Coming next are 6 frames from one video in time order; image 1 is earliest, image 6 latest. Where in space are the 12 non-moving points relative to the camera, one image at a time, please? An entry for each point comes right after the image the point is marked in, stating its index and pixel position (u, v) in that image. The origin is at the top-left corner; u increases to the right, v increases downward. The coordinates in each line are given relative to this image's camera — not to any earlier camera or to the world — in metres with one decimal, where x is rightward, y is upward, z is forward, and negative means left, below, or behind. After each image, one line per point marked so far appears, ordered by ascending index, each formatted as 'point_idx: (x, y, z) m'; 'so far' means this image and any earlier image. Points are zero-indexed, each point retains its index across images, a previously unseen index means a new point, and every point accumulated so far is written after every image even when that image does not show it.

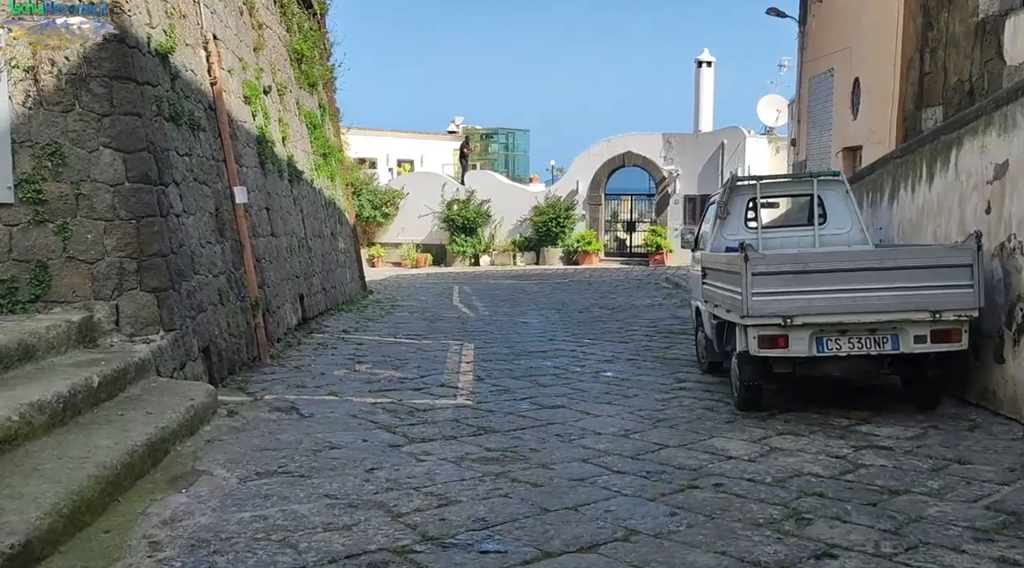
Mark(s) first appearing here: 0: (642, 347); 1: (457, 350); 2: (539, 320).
0: (+1.5, -0.7, +10.6) m
1: (-0.6, -0.7, +10.1) m
2: (+0.4, -0.6, +13.8) m
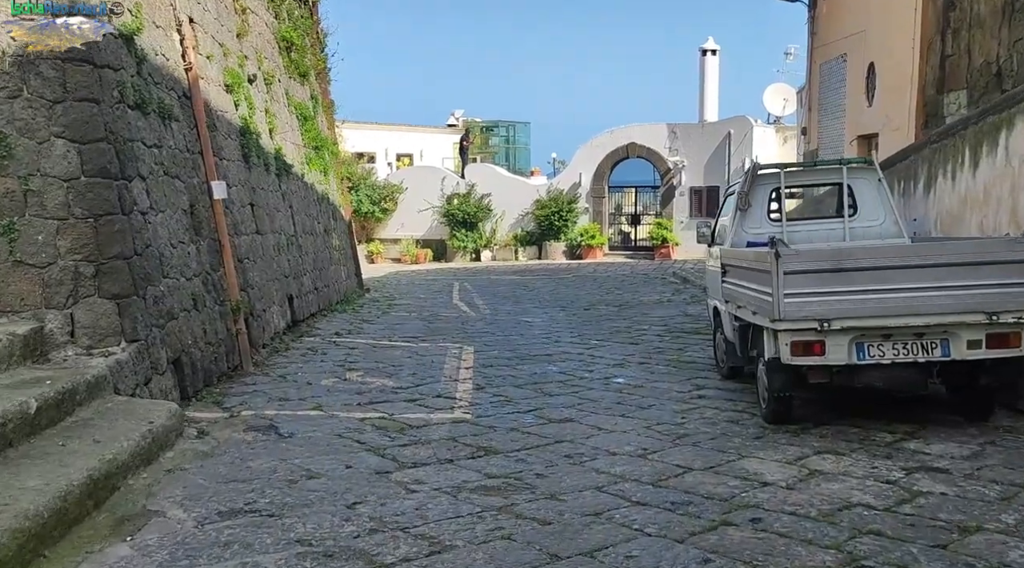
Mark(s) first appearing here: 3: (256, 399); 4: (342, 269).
0: (+1.5, -0.7, +10.0) m
1: (-0.6, -0.7, +9.4) m
2: (+0.4, -0.5, +13.2) m
3: (-1.9, -0.8, +6.8) m
4: (-2.8, +0.2, +15.3) m
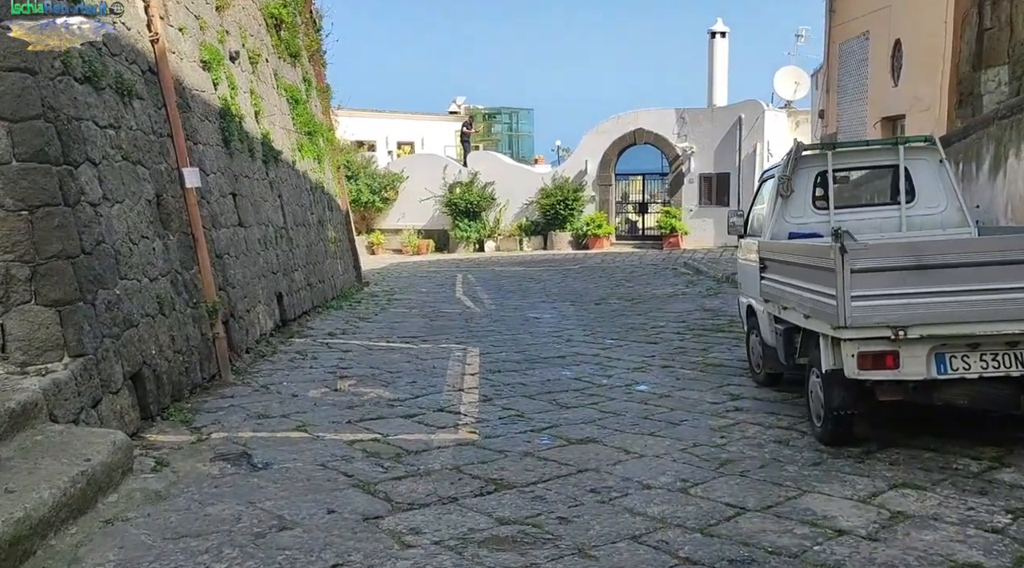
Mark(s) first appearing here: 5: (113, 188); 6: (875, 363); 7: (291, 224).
0: (+1.6, -0.7, +9.1) m
1: (-0.5, -0.7, +8.6) m
2: (+0.5, -0.4, +12.3) m
3: (-1.8, -0.8, +5.9) m
4: (-2.7, +0.3, +14.5) m
5: (-2.4, +0.6, +5.5) m
6: (+1.8, -0.4, +4.5) m
7: (-2.7, +0.7, +11.0) m
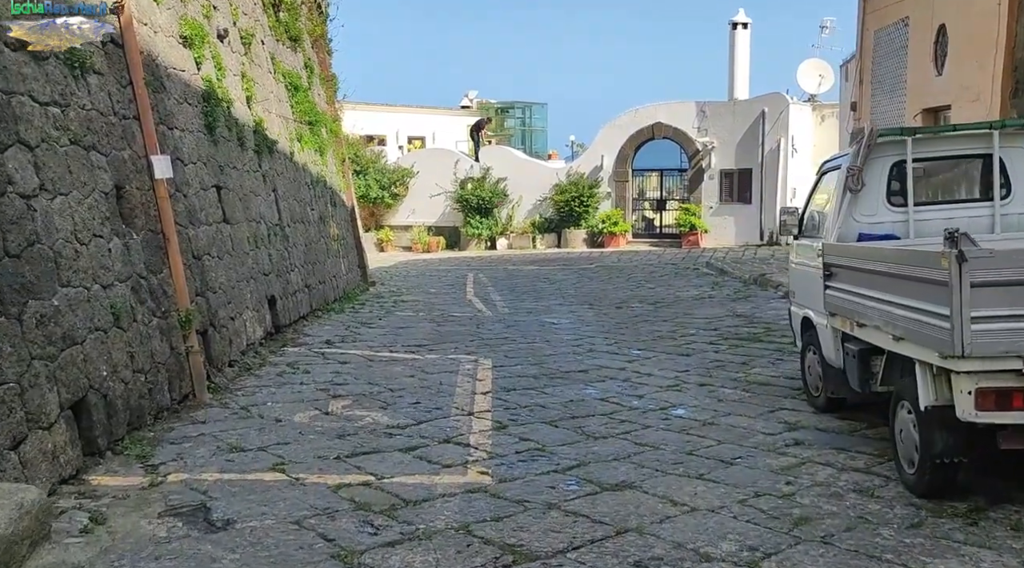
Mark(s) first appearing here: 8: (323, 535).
0: (+1.8, -0.7, +8.2) m
1: (-0.4, -0.7, +7.6) m
2: (+0.7, -0.5, +11.4) m
3: (-1.7, -0.9, +5.0) m
4: (-2.5, +0.3, +13.6) m
5: (-2.3, +0.5, +4.6) m
6: (+1.9, -0.5, +3.5) m
7: (-2.5, +0.7, +10.1) m
8: (-0.7, -1.0, +3.6) m
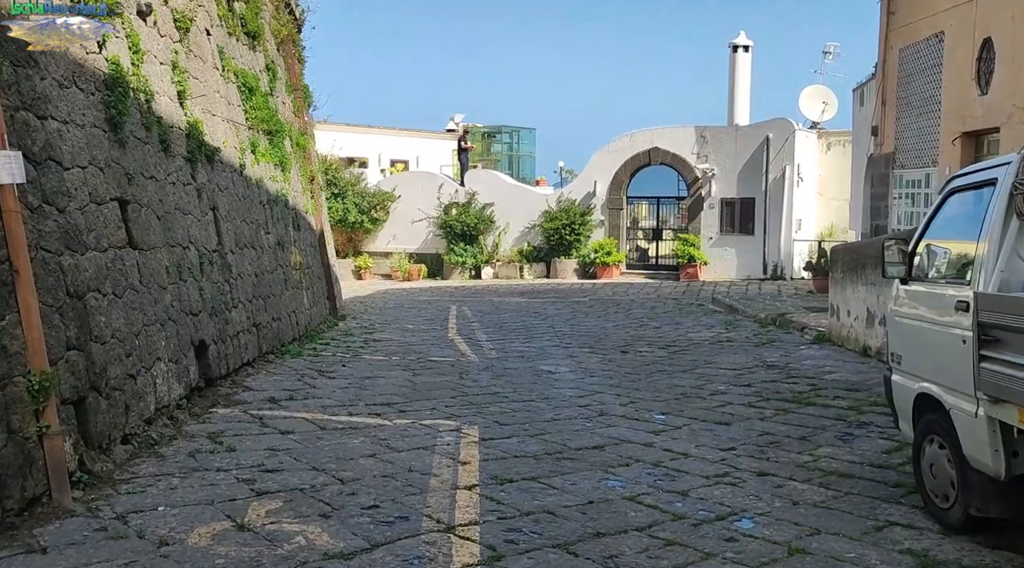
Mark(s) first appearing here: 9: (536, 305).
0: (+1.7, -1.1, +6.3) m
1: (-0.4, -1.0, +5.8) m
2: (+0.6, -0.9, +9.6) m
3: (-1.7, -1.1, +3.1) m
4: (-2.6, -0.1, +11.7) m
5: (-2.3, +0.3, +2.8) m
6: (+1.9, -0.7, +1.7) m
7: (-2.5, +0.3, +8.3) m
8: (-0.7, -1.2, +1.8) m
9: (+0.5, -0.4, +17.8) m
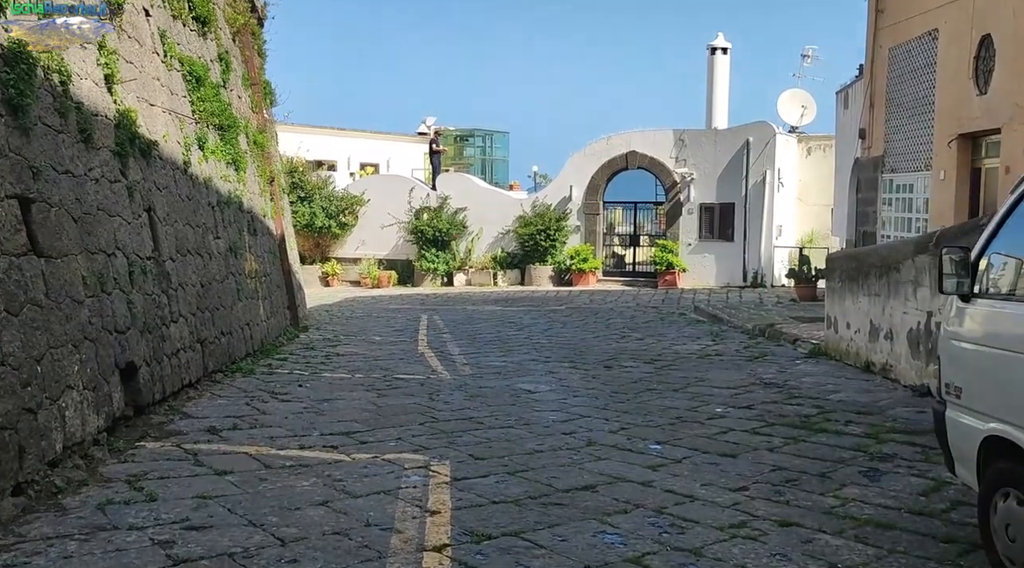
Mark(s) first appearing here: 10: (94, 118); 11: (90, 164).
0: (+1.6, -1.1, +5.5) m
1: (-0.5, -1.1, +4.9) m
2: (+0.4, -1.0, +8.7) m
3: (-1.7, -1.2, +2.2) m
4: (-2.9, -0.2, +10.7) m
5: (-2.3, +0.3, +1.8) m
6: (+1.9, -0.7, +0.9) m
7: (-2.7, +0.3, +7.3) m
8: (-0.7, -1.2, +0.9) m
9: (0.0, -0.6, +17.0) m
10: (-2.8, +1.1, +6.1) m
11: (-2.7, +0.8, +6.0) m
